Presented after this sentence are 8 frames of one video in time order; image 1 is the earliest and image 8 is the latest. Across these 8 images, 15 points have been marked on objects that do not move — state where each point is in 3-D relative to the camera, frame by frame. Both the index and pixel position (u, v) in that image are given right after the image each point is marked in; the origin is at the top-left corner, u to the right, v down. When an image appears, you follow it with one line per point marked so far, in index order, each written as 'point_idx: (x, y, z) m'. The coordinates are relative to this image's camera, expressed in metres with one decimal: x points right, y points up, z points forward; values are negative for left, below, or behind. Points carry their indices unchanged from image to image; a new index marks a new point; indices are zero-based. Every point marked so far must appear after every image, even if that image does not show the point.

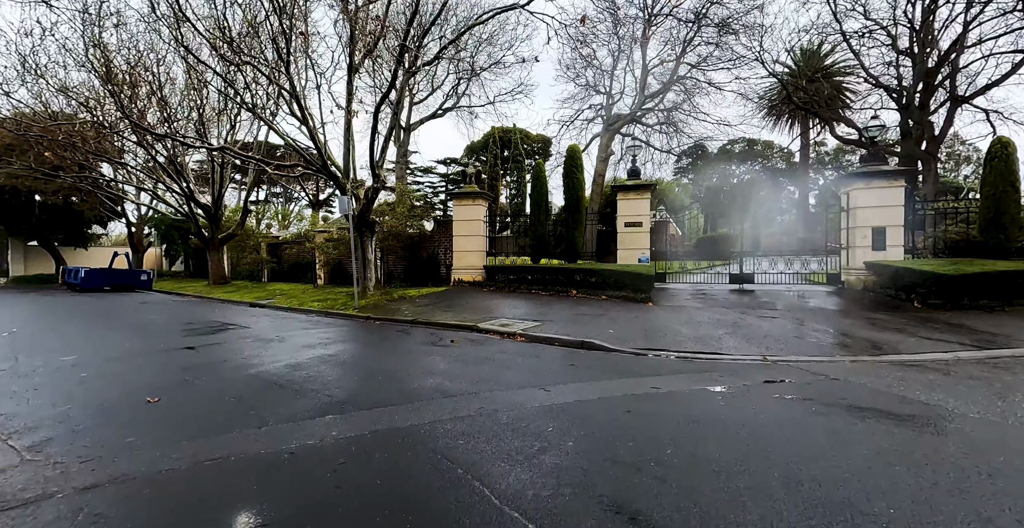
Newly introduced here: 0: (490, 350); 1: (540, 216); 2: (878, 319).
0: (-0.3, -1.1, +5.7) m
1: (+0.7, +1.4, +12.3) m
2: (+6.6, -1.0, +7.6) m
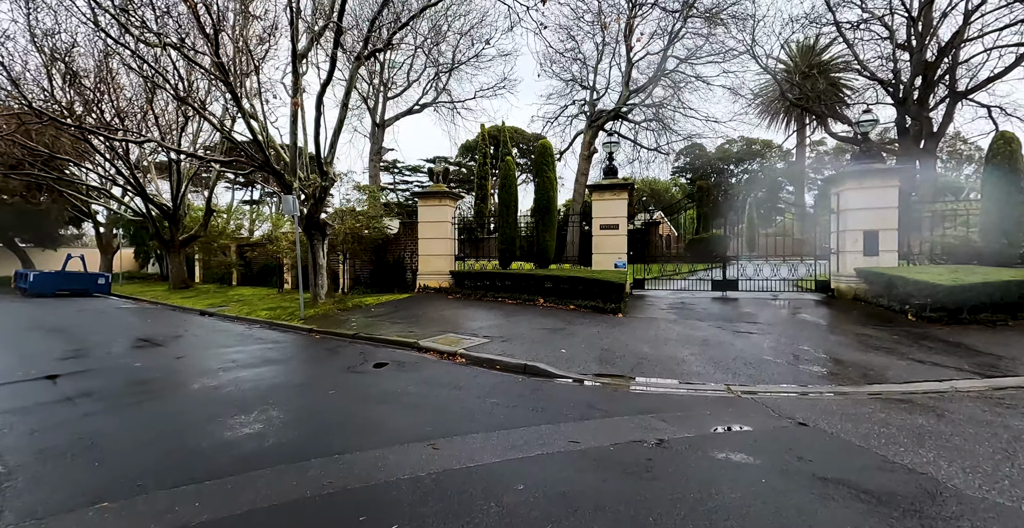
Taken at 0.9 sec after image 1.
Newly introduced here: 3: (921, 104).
0: (-1.1, -1.3, +4.9) m
1: (-0.1, +1.3, +11.5) m
2: (+5.7, -1.2, +6.8) m
3: (+13.9, +5.4, +14.4) m
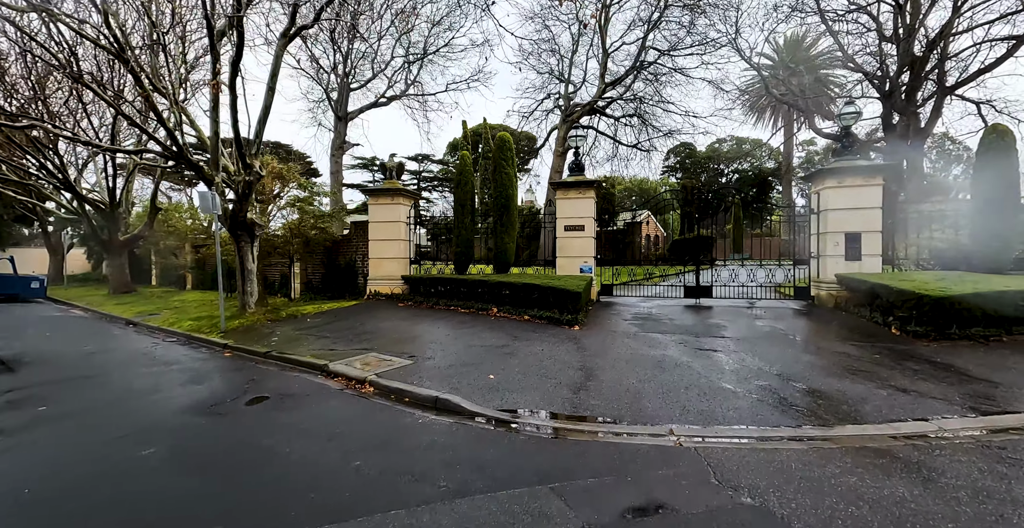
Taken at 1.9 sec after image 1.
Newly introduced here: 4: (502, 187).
0: (-2.1, -1.4, +4.0) m
1: (-1.2, +1.2, +10.6) m
2: (+4.7, -1.3, +6.0) m
3: (+12.8, +5.3, +13.6) m
4: (-0.3, +1.9, +10.4) m
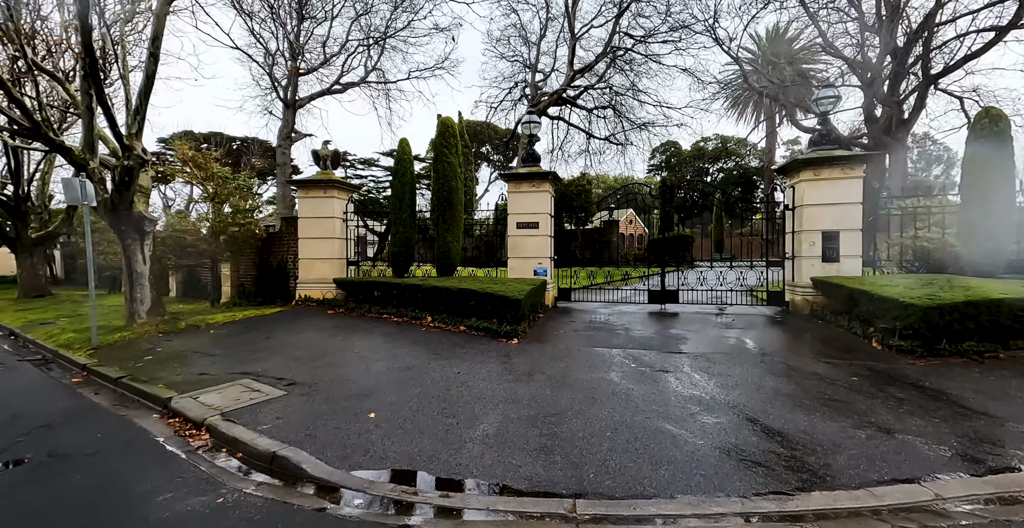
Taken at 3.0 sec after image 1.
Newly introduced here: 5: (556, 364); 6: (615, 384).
0: (-3.1, -1.5, +2.8) m
1: (-2.4, +1.2, +9.5) m
2: (+3.6, -1.4, +5.0) m
3: (+11.5, +5.3, +12.8) m
4: (-1.5, +1.9, +9.2) m
5: (+0.6, -1.3, +5.6) m
6: (+1.2, -1.4, +4.9) m
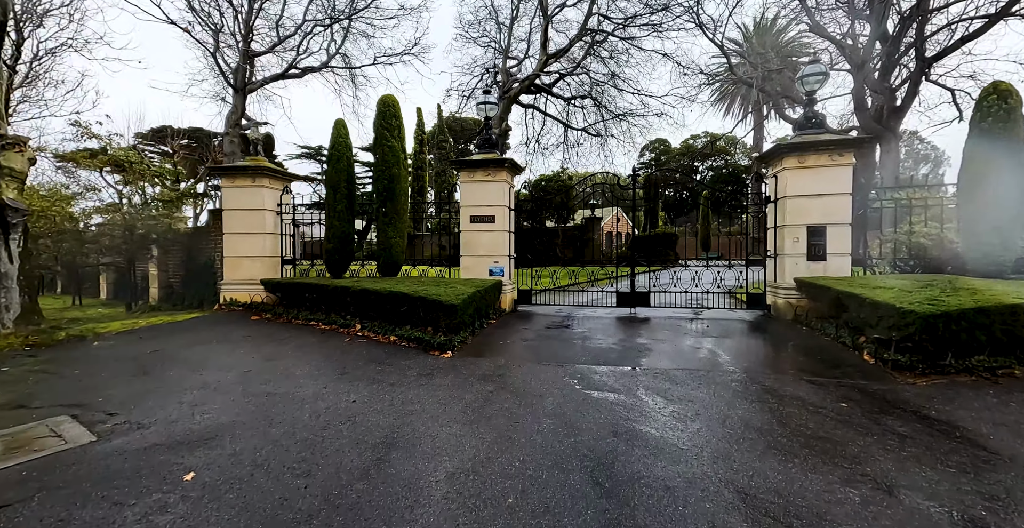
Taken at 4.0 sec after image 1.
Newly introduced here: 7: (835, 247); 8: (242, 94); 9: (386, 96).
0: (-4.0, -1.5, +1.7) m
1: (-3.4, +1.2, +8.4) m
2: (+2.8, -1.4, +4.0) m
3: (+10.5, +5.3, +12.0) m
4: (-2.5, +1.9, +8.2) m
5: (-0.3, -1.3, +4.6) m
6: (+0.3, -1.4, +3.9) m
7: (+5.8, +0.3, +7.6) m
8: (-9.6, +6.0, +15.0) m
9: (-2.4, +3.3, +8.2) m
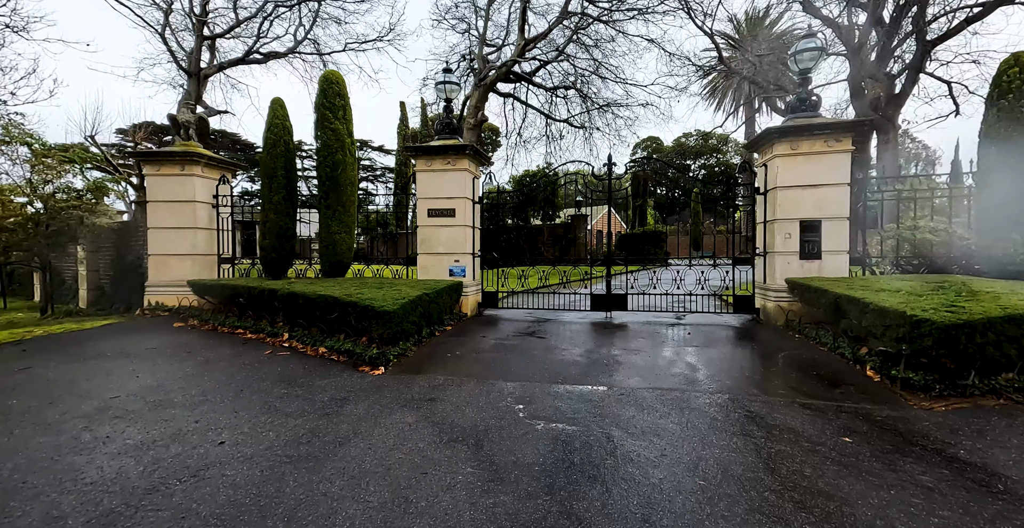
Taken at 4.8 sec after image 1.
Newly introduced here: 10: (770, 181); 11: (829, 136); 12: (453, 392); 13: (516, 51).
0: (-4.6, -1.5, +0.7) m
1: (-4.1, +1.2, +7.4) m
2: (+2.1, -1.4, +3.2) m
3: (+9.7, +5.4, +11.2) m
4: (-3.1, +1.9, +7.2) m
5: (-0.9, -1.3, +3.7) m
6: (-0.3, -1.4, +3.0) m
7: (+5.1, +0.3, +6.8) m
8: (-10.4, +6.1, +13.9) m
9: (-3.1, +3.3, +7.3) m
10: (+4.4, +1.4, +7.2) m
11: (+5.0, +2.0, +6.7) m
12: (-0.6, -1.3, +4.3) m
13: (+0.1, +7.3, +14.5) m
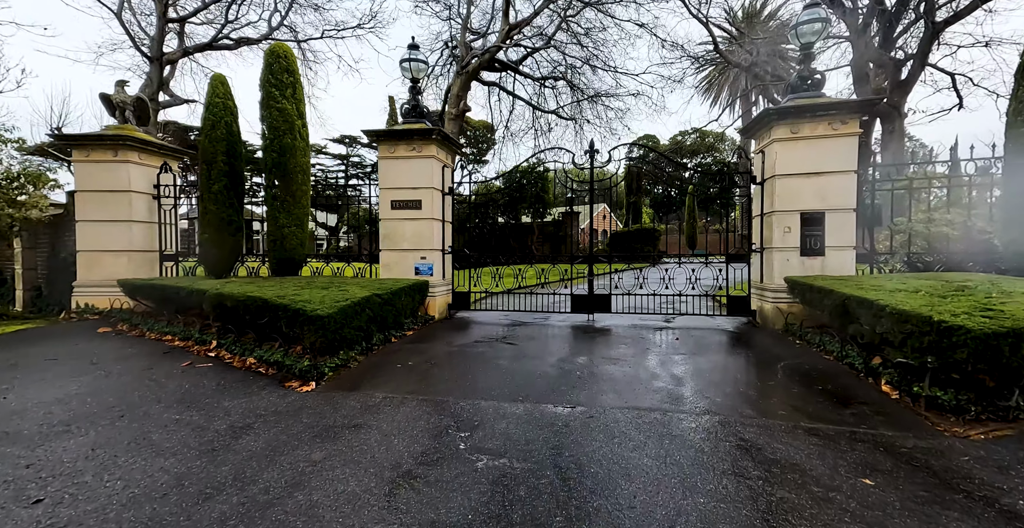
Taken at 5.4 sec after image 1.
0: (-5.0, -1.5, 0.0) m
1: (-4.5, +1.2, +6.6) m
2: (+1.7, -1.4, +2.5) m
3: (+9.2, +5.4, +10.5) m
4: (-3.6, +2.0, +6.4) m
5: (-1.4, -1.3, +2.9) m
6: (-0.8, -1.4, +2.2) m
7: (+4.6, +0.4, +6.1) m
8: (-10.9, +6.1, +13.0) m
9: (-3.6, +3.3, +6.5) m
10: (+3.9, +1.4, +6.4) m
11: (+4.5, +2.1, +6.0) m
12: (-1.0, -1.3, +3.6) m
13: (-0.4, +7.3, +13.7) m
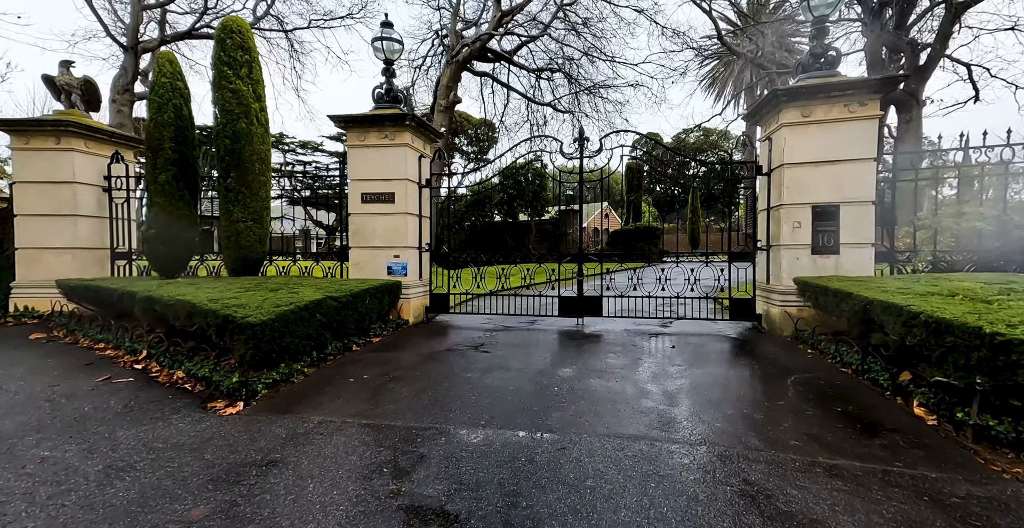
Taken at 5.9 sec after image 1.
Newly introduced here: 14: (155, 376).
0: (-5.3, -1.5, -0.6) m
1: (-4.8, +1.3, +6.0) m
2: (+1.4, -1.4, +1.8) m
3: (+9.0, +5.4, +9.8) m
4: (-3.9, +2.0, +5.8) m
5: (-1.7, -1.3, +2.3) m
6: (-1.1, -1.4, +1.6) m
7: (+4.3, +0.4, +5.4) m
8: (-11.1, +6.2, +12.5) m
9: (-3.9, +3.3, +5.9) m
10: (+3.6, +1.4, +5.8) m
11: (+4.2, +2.1, +5.3) m
12: (-1.4, -1.3, +2.9) m
13: (-0.6, +7.4, +13.1) m
14: (-3.5, -1.1, +4.1) m
